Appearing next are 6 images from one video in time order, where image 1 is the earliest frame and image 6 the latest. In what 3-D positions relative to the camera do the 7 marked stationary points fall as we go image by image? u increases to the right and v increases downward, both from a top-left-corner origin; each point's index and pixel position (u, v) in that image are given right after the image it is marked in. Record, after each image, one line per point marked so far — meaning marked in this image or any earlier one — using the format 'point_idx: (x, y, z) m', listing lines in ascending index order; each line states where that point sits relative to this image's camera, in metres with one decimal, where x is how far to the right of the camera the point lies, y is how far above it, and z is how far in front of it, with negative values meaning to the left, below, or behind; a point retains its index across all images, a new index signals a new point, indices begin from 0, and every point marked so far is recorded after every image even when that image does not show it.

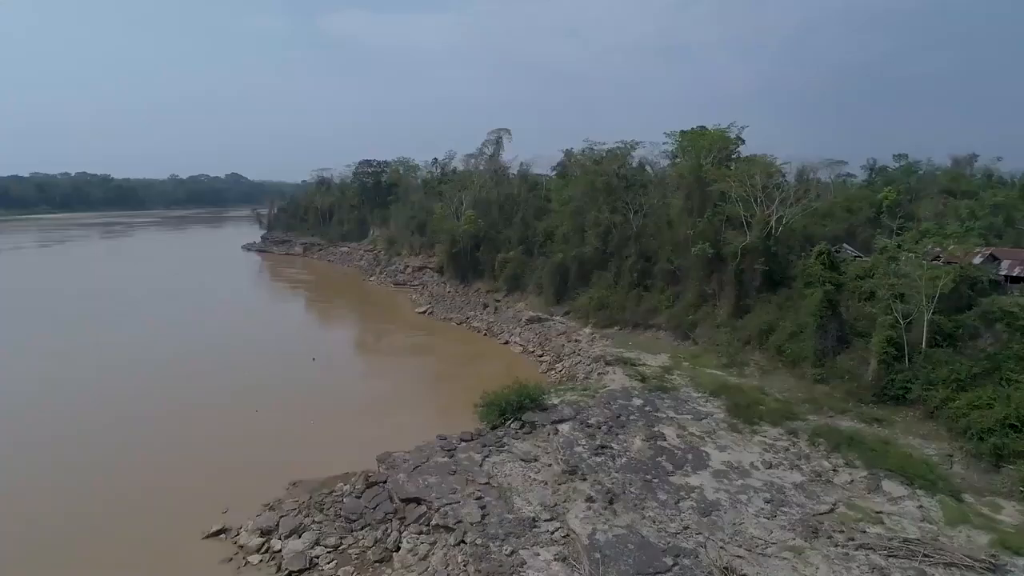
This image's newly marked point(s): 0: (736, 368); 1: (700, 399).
0: (+5.9, -2.1, +18.9) m
1: (+4.4, -2.6, +16.8) m
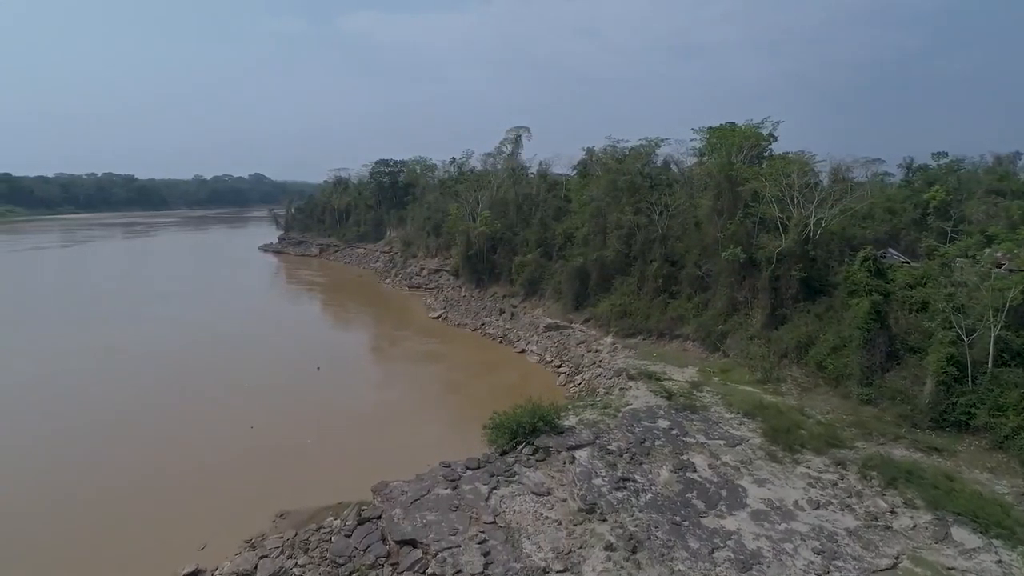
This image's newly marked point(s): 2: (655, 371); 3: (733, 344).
0: (+6.3, -2.4, +17.3) m
1: (+4.7, -2.8, +15.2) m
2: (+3.8, -2.2, +19.1) m
3: (+6.1, -1.5, +19.9) m
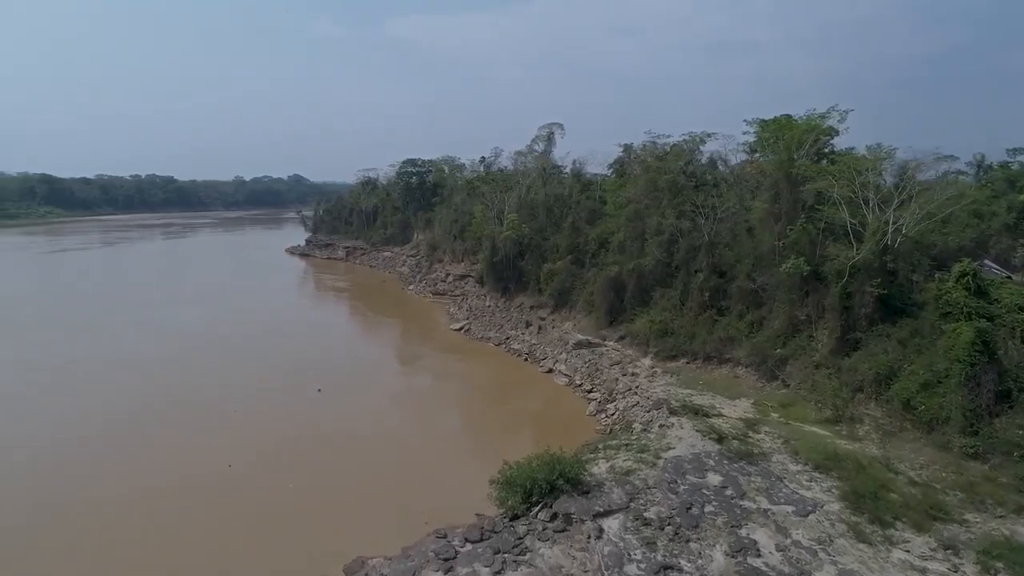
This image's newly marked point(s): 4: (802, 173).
0: (+6.6, -2.8, +14.3) m
1: (+4.9, -3.2, +12.2) m
2: (+4.3, -2.7, +16.2) m
3: (+6.6, -2.0, +16.8) m
4: (+7.4, +3.0, +18.3) m
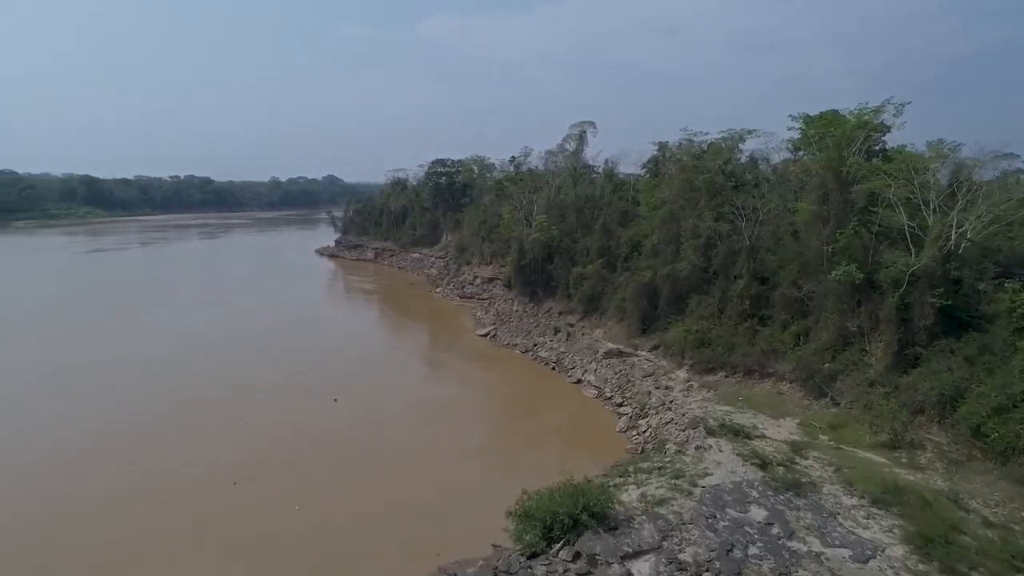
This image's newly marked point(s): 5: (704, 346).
0: (+7.0, -3.0, +12.8) m
1: (+5.2, -3.4, +10.9) m
2: (+4.8, -2.8, +14.9) m
3: (+7.2, -2.2, +15.4) m
4: (+8.1, +2.7, +16.8) m
5: (+5.1, -1.6, +19.2) m
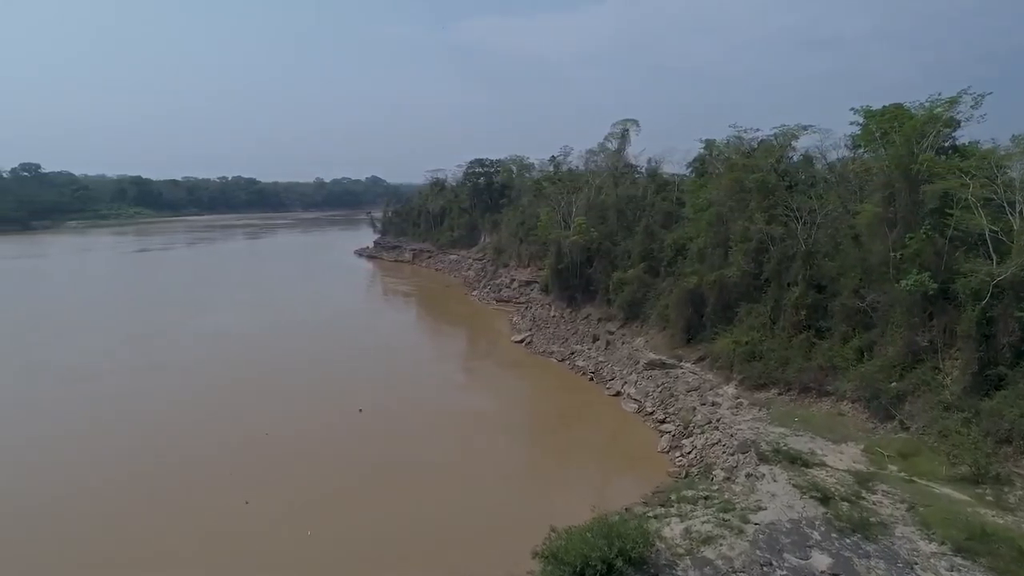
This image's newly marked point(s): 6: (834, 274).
0: (+7.5, -3.2, +11.2) m
1: (+5.6, -3.6, +9.4) m
2: (+5.4, -3.0, +13.4) m
3: (+7.8, -2.4, +13.8) m
4: (+8.8, +2.5, +15.2) m
5: (+6.0, -1.8, +17.7) m
6: (+7.8, +0.3, +17.2) m
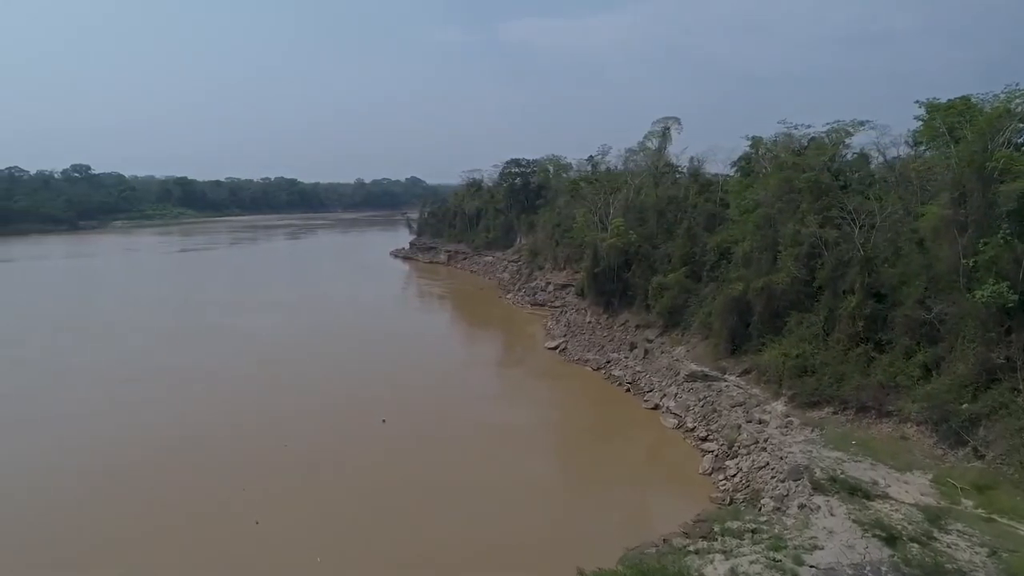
0: (+7.9, -3.4, +9.8) m
1: (+5.8, -3.8, +8.1) m
2: (+5.9, -3.2, +12.1) m
3: (+8.3, -2.6, +12.3) m
4: (+9.4, +2.3, +13.6) m
5: (+6.7, -2.0, +16.4) m
6: (+8.4, +0.1, +15.8) m
